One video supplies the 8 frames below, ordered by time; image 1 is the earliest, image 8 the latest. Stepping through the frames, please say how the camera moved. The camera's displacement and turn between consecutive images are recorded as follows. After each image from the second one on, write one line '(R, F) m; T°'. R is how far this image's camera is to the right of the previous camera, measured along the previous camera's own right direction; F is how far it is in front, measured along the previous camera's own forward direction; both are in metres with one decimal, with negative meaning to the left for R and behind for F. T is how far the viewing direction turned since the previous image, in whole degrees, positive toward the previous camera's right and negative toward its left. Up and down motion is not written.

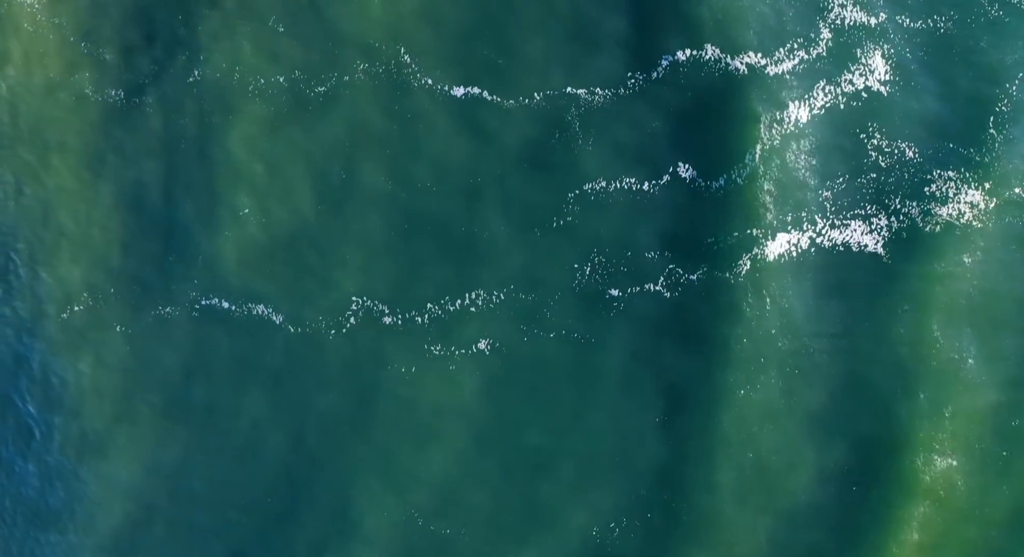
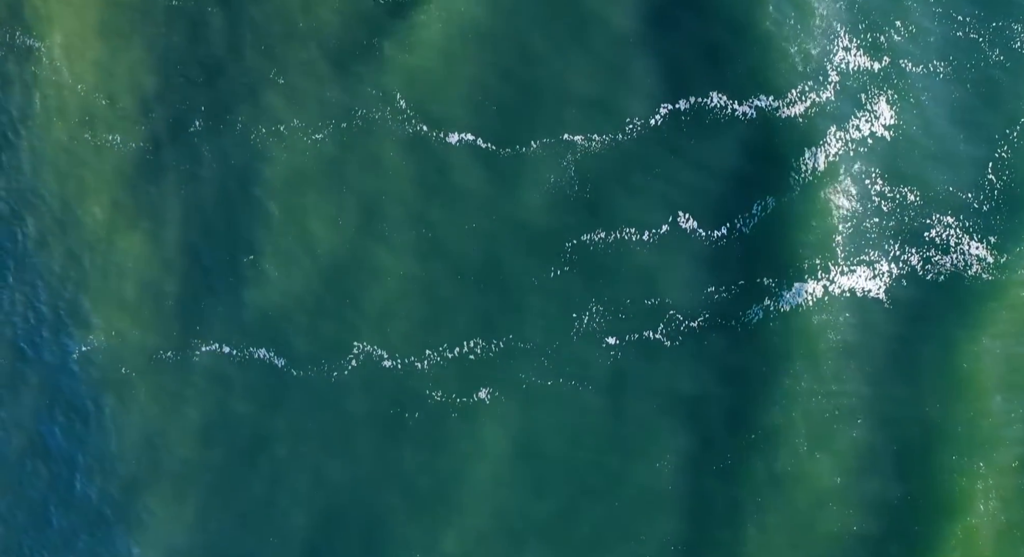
(0.0, +0.1) m; 0°
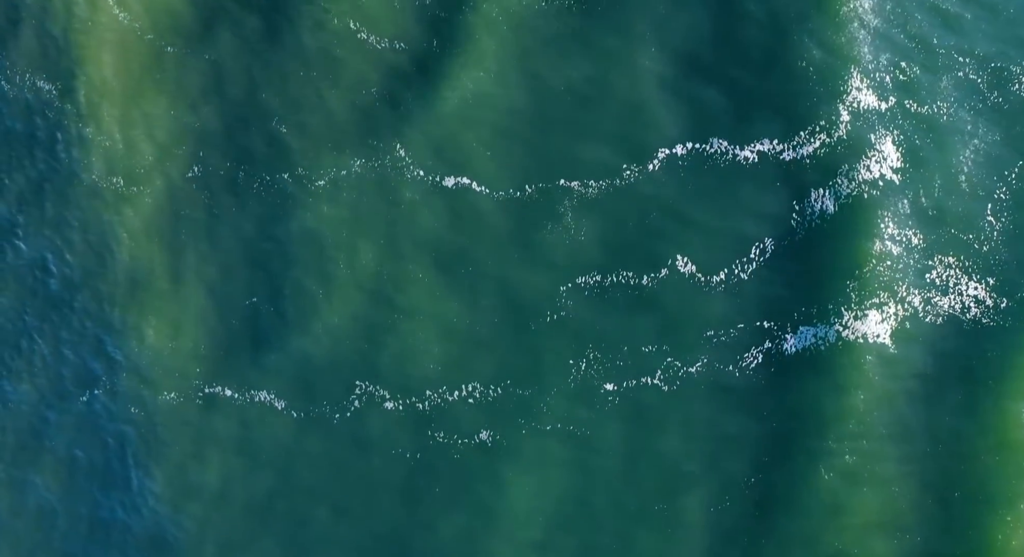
(+0.1, 0.0) m; 0°
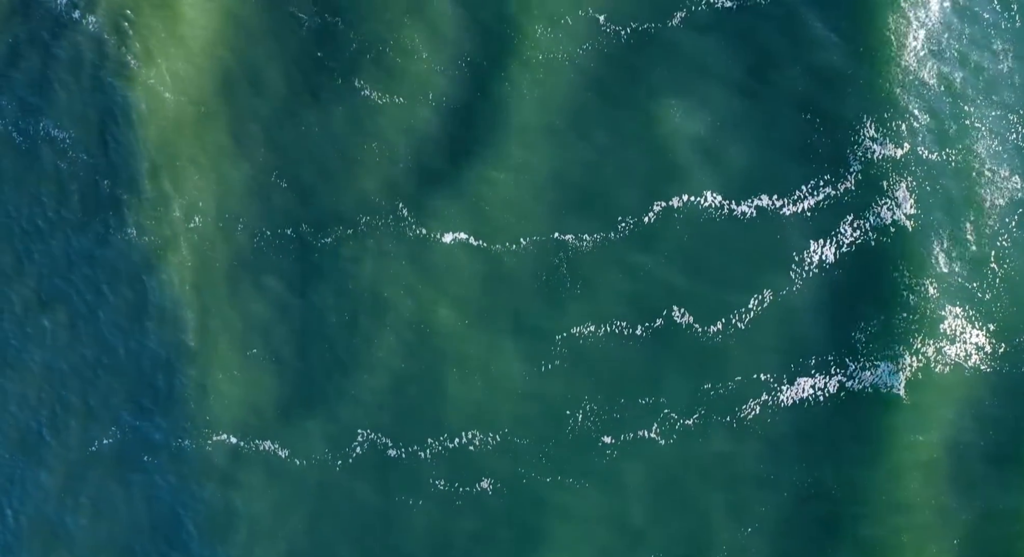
(+0.2, -0.2) m; -1°
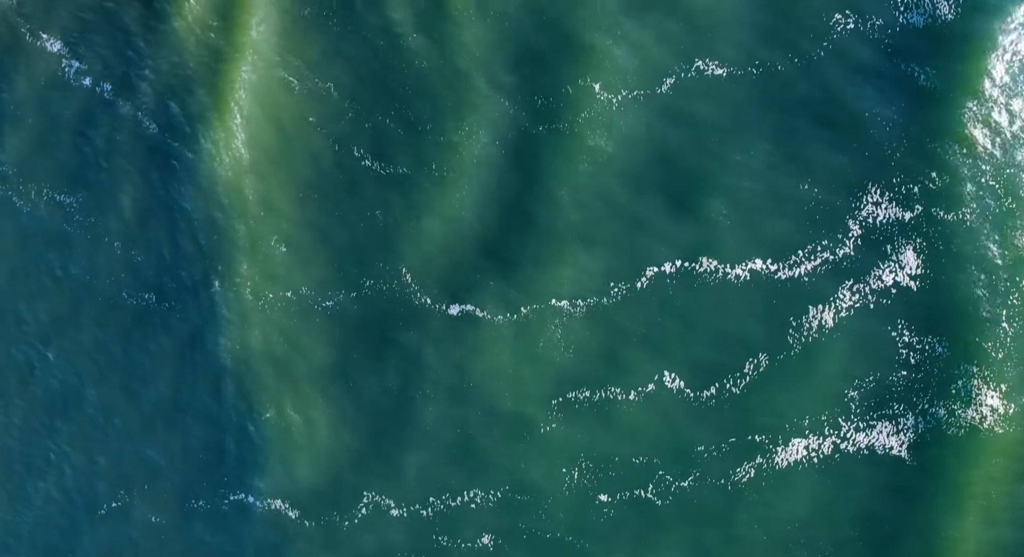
(+0.3, -0.5) m; -1°
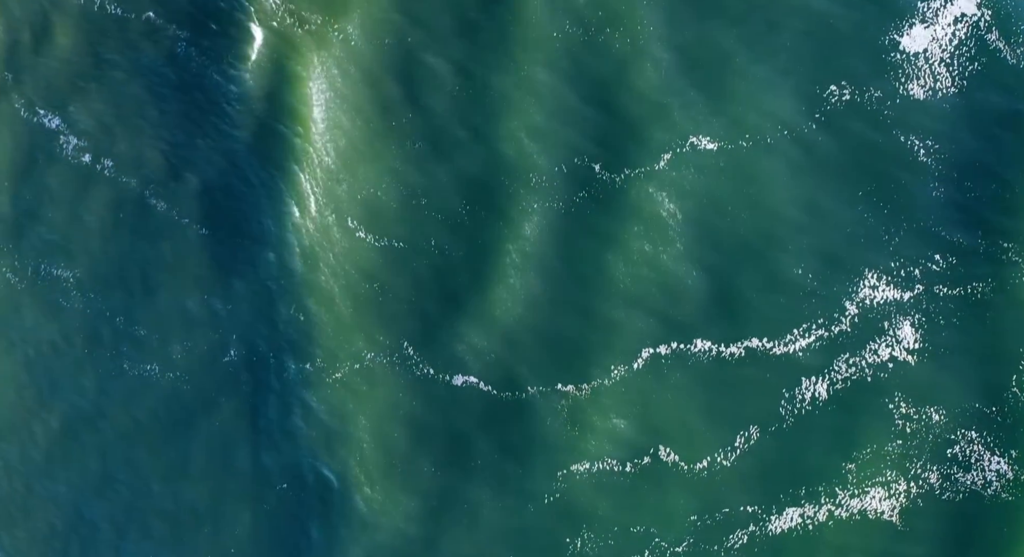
(+0.1, -1.1) m; -1°
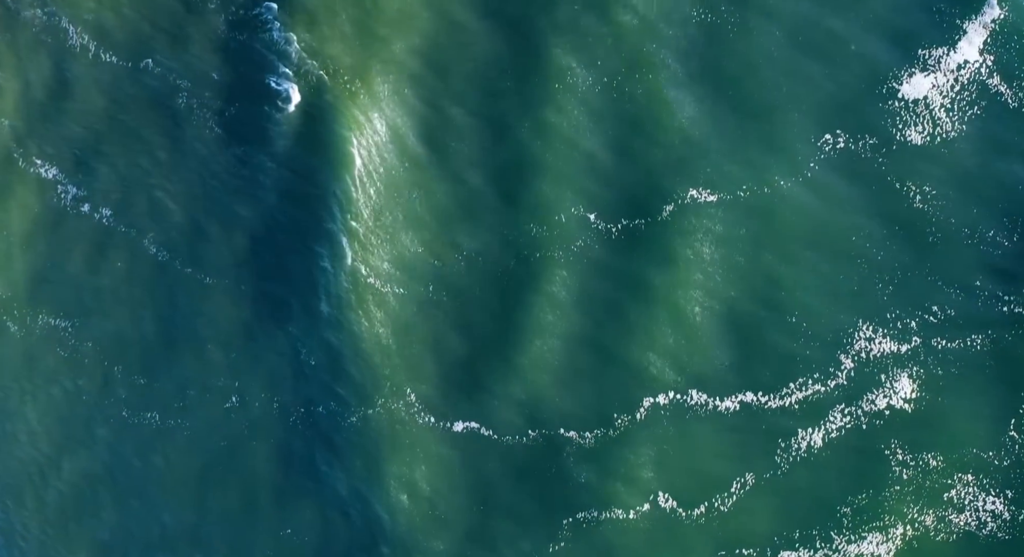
(0.0, -0.7) m; 0°
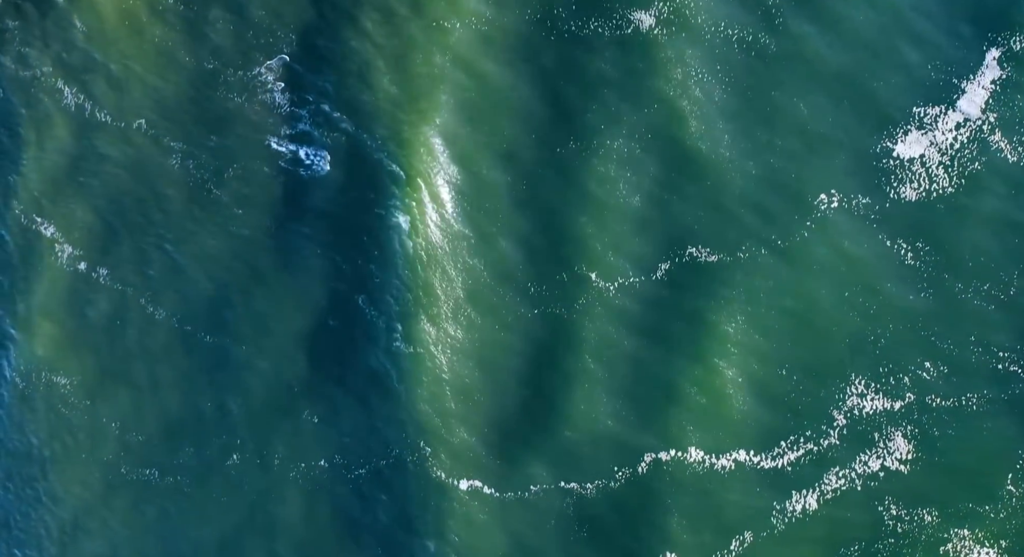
(-0.1, -0.8) m; 0°
